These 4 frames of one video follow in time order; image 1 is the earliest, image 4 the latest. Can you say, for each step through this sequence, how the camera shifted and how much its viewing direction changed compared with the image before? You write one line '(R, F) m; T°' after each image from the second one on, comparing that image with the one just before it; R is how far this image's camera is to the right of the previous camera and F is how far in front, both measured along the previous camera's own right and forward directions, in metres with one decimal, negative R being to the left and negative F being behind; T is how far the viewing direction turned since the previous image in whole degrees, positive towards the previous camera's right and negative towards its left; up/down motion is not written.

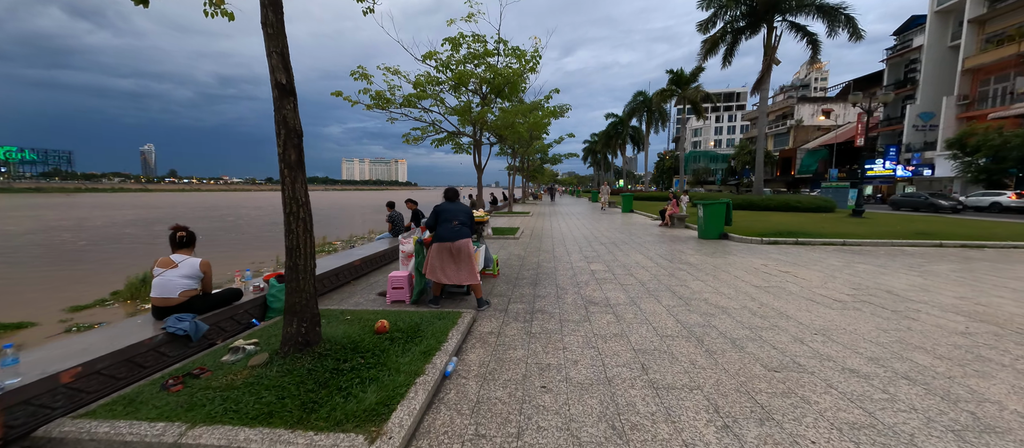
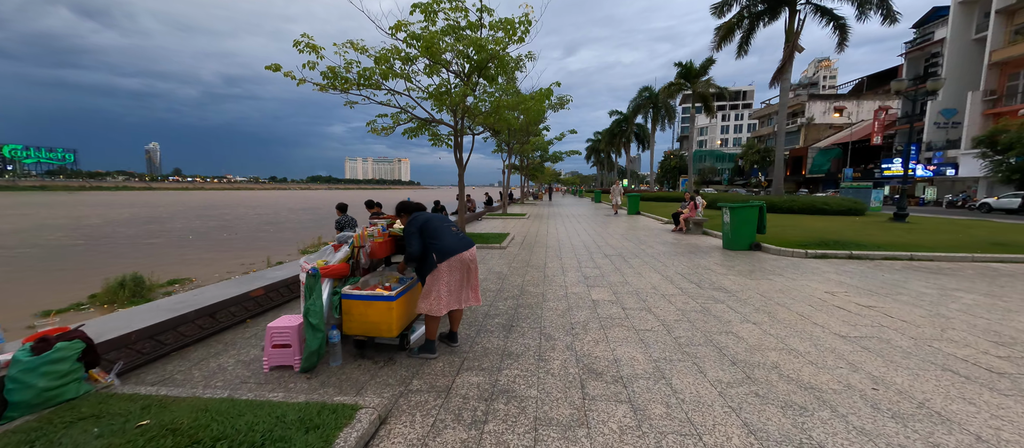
(+0.5, +1.9) m; 0°
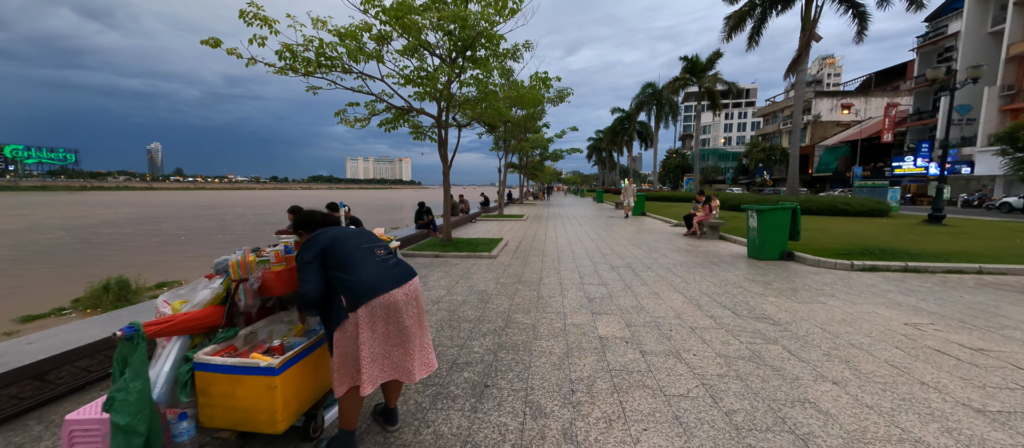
(+0.2, +1.3) m; 0°
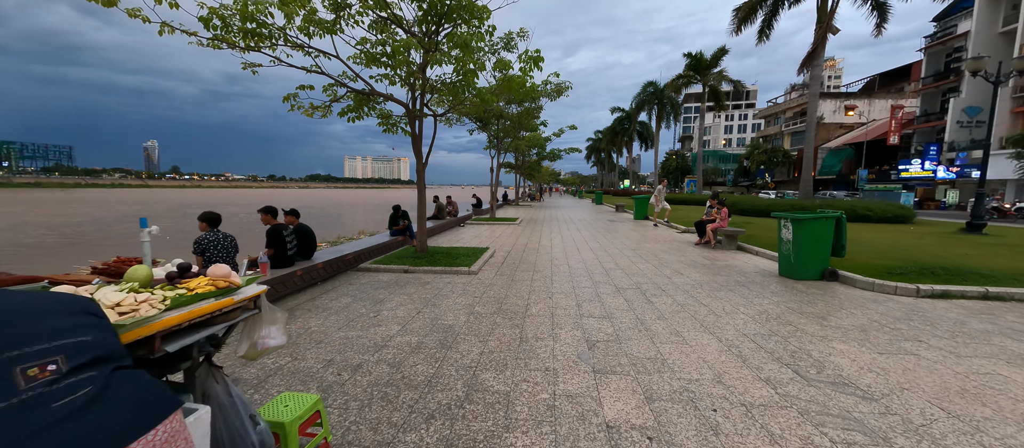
(+0.3, +1.4) m; 0°
